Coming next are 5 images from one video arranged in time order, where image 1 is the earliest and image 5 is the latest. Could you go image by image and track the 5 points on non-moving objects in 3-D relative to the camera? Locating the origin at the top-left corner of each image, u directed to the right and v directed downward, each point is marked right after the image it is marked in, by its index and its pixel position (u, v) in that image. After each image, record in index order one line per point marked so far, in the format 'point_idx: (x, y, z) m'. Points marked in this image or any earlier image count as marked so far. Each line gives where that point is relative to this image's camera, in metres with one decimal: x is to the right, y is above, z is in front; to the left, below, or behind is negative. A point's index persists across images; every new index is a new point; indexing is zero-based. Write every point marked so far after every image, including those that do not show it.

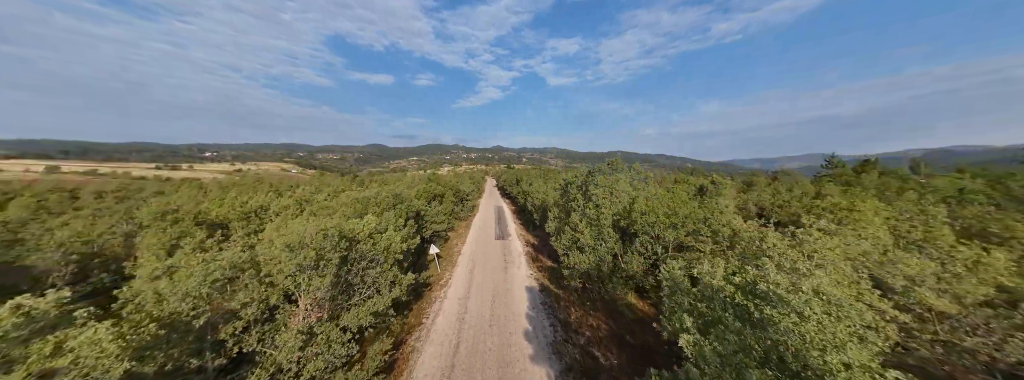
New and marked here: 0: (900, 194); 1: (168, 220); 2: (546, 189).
0: (+20.3, -0.4, +12.8) m
1: (-11.3, -1.0, +8.0) m
2: (+2.6, -0.2, +18.8) m
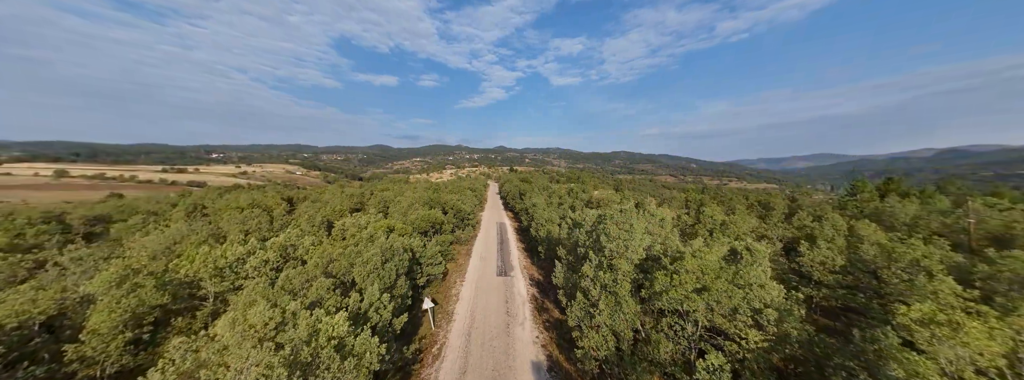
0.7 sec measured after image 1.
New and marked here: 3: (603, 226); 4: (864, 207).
0: (+20.5, -2.3, +11.5) m
1: (-11.2, -2.8, +7.1) m
2: (+2.8, -2.0, +17.7) m
3: (+3.8, -1.4, +10.1) m
4: (+27.7, -1.4, +19.2) m
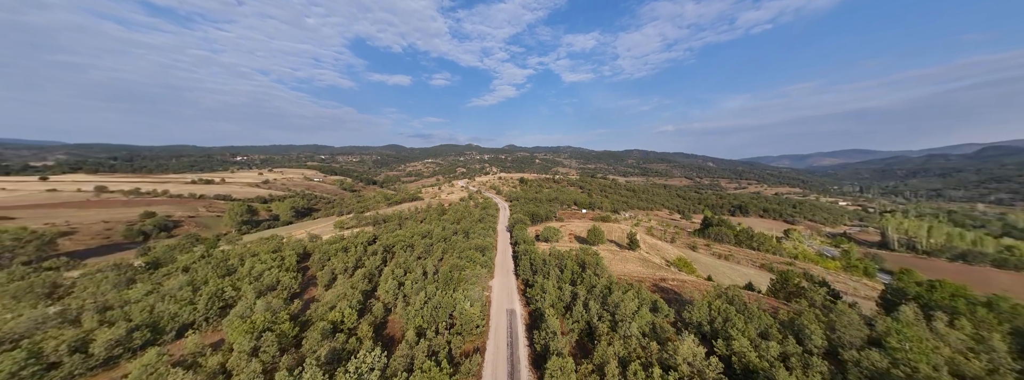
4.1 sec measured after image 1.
0: (+21.0, -12.9, +9.4) m
1: (-10.8, -13.0, +6.3) m
2: (+3.7, -12.4, +16.4) m
3: (+4.3, -11.8, +8.7) m
4: (+28.6, -12.2, +16.8) m
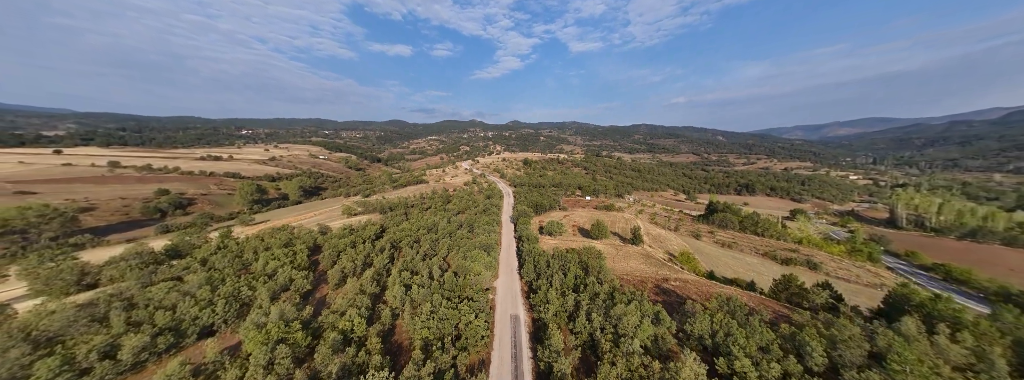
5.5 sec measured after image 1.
0: (+21.2, -16.0, +9.7) m
1: (-10.7, -16.2, +7.2) m
2: (+4.0, -14.8, +16.9) m
3: (+4.5, -14.9, +9.2) m
4: (+28.9, -14.6, +16.9) m
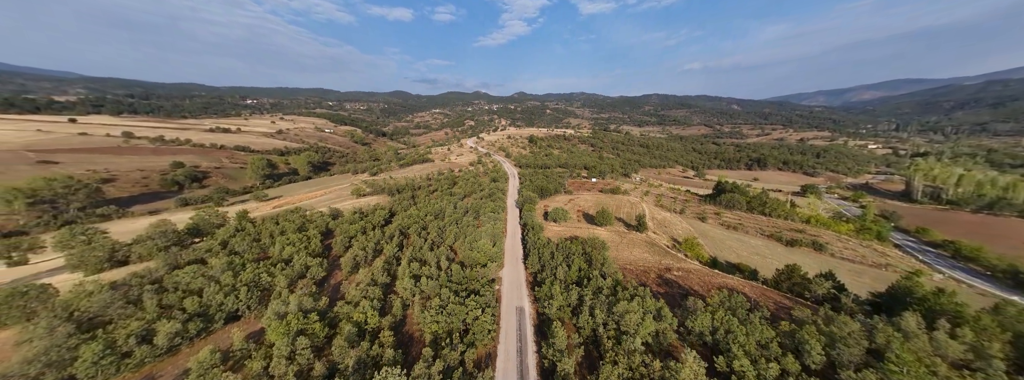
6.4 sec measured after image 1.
0: (+21.5, -17.7, +10.5) m
1: (-10.5, -18.1, +8.6) m
2: (+4.4, -15.7, +17.8) m
3: (+4.7, -16.6, +10.2) m
4: (+29.3, -15.6, +17.3) m
